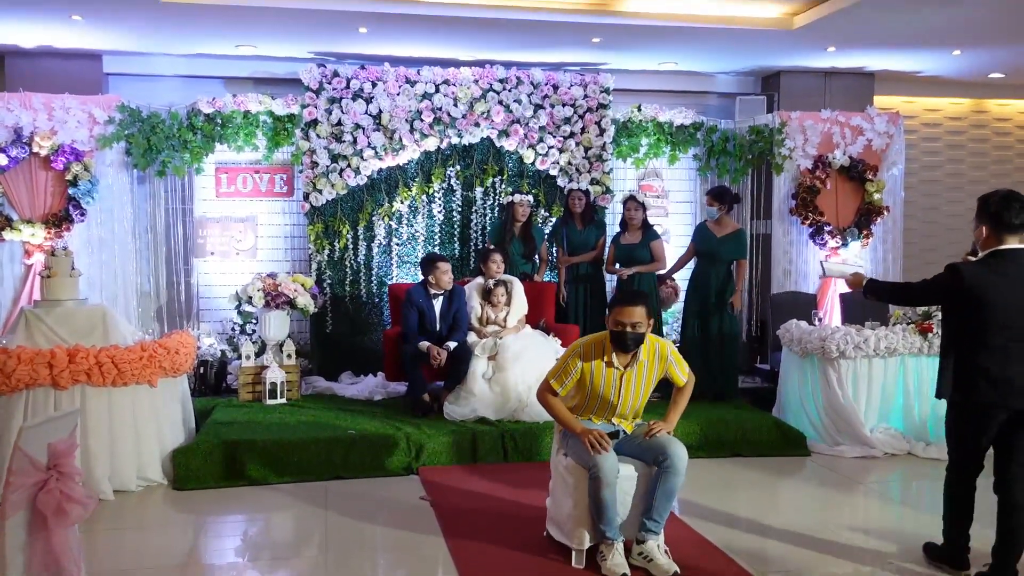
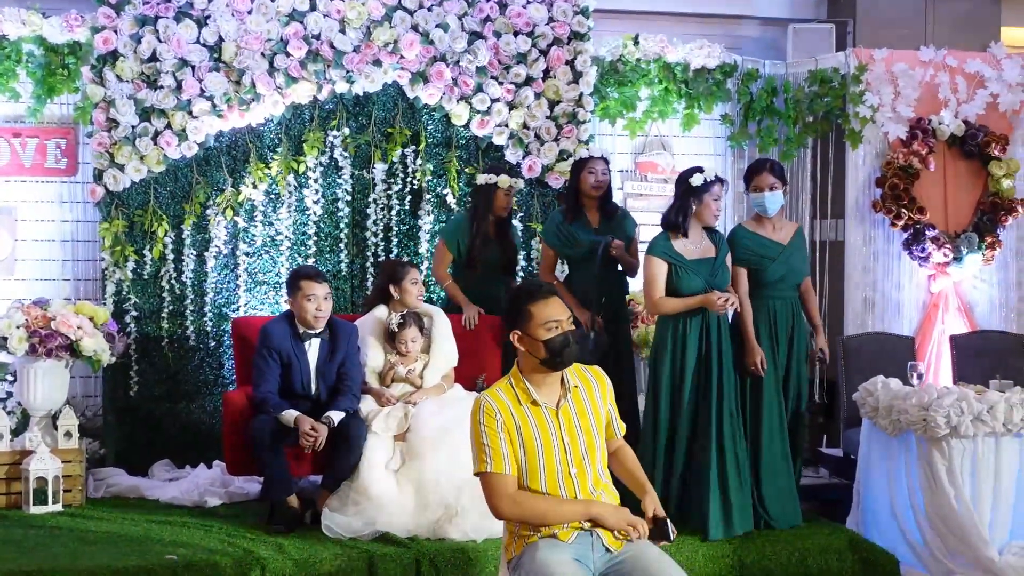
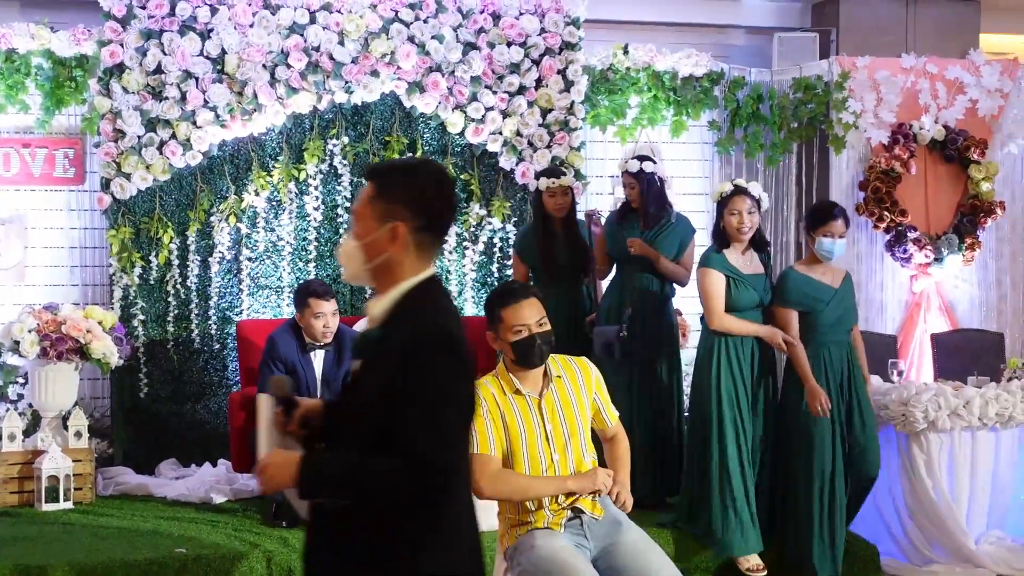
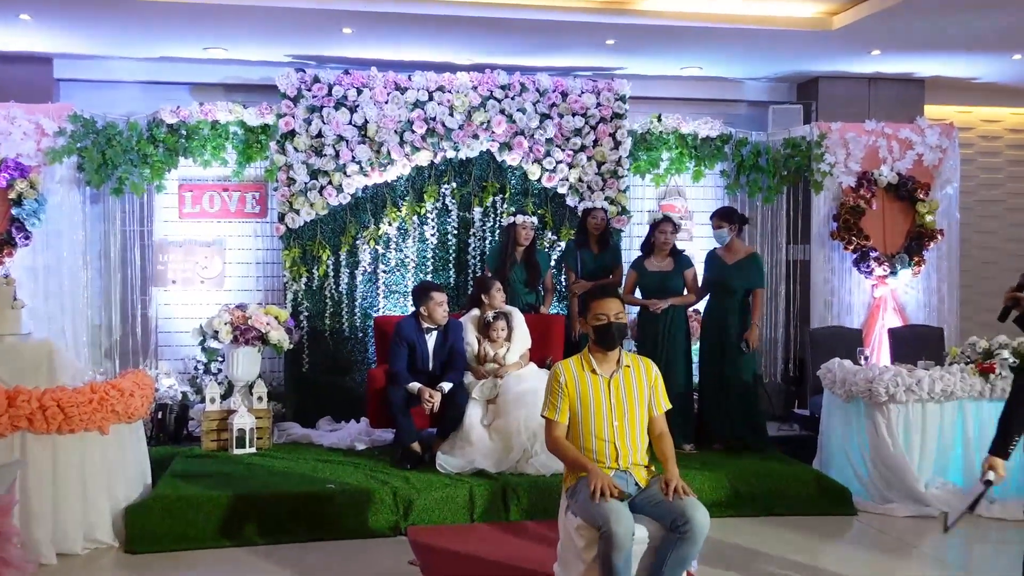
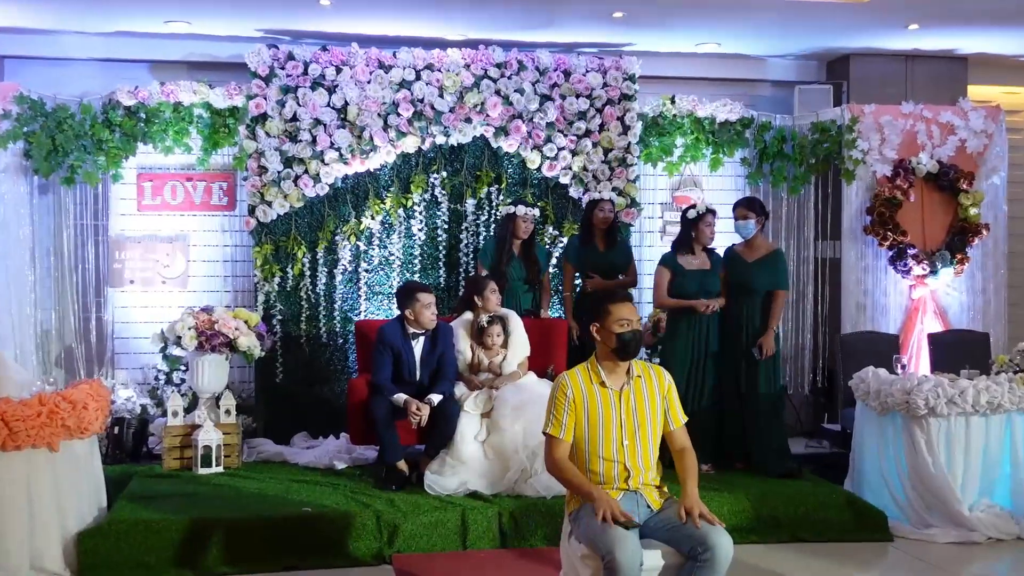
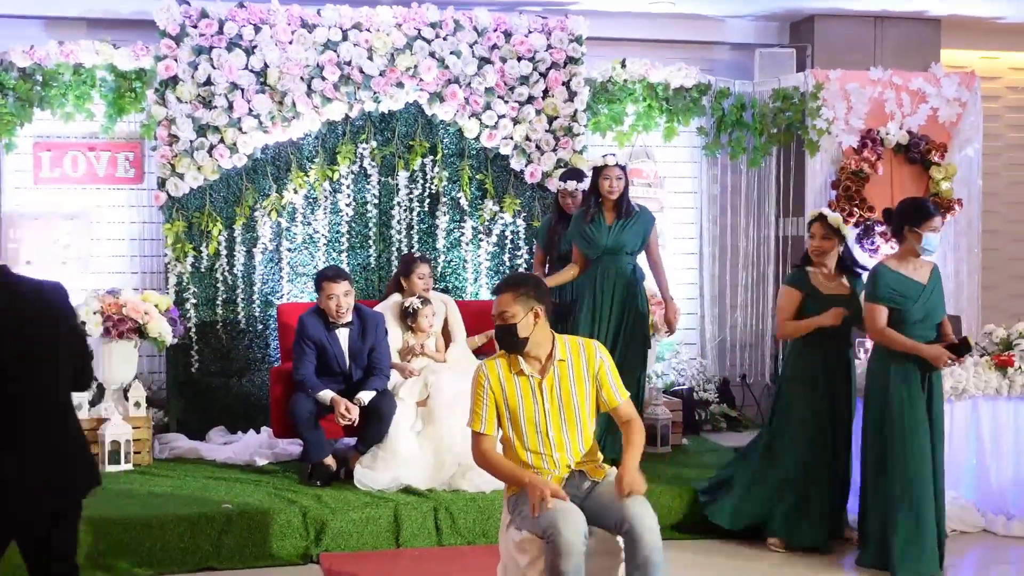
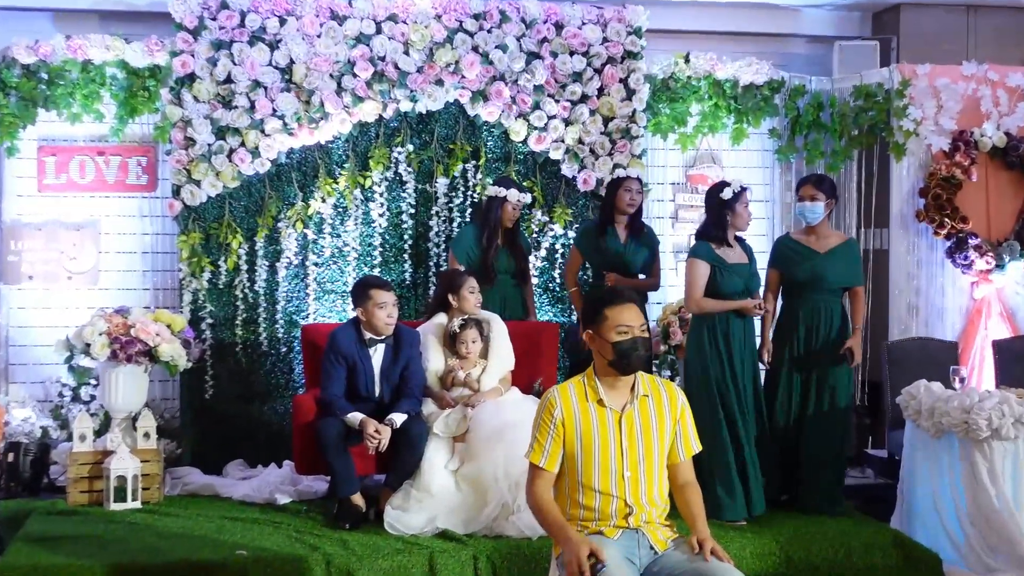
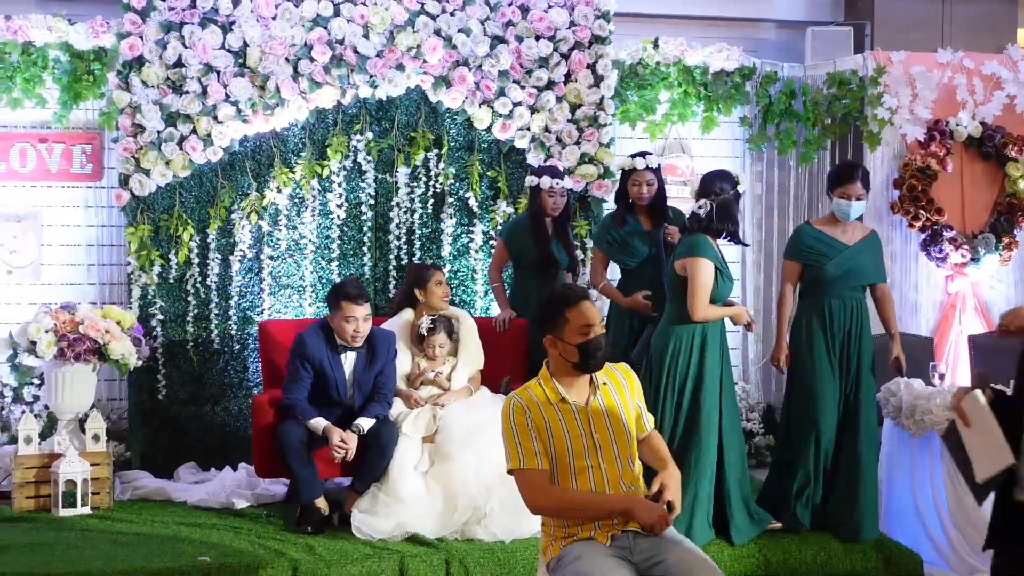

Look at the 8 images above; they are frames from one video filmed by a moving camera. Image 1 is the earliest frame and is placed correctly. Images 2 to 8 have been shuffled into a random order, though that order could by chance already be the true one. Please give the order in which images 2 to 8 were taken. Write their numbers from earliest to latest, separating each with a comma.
4, 5, 7, 2, 8, 3, 6
